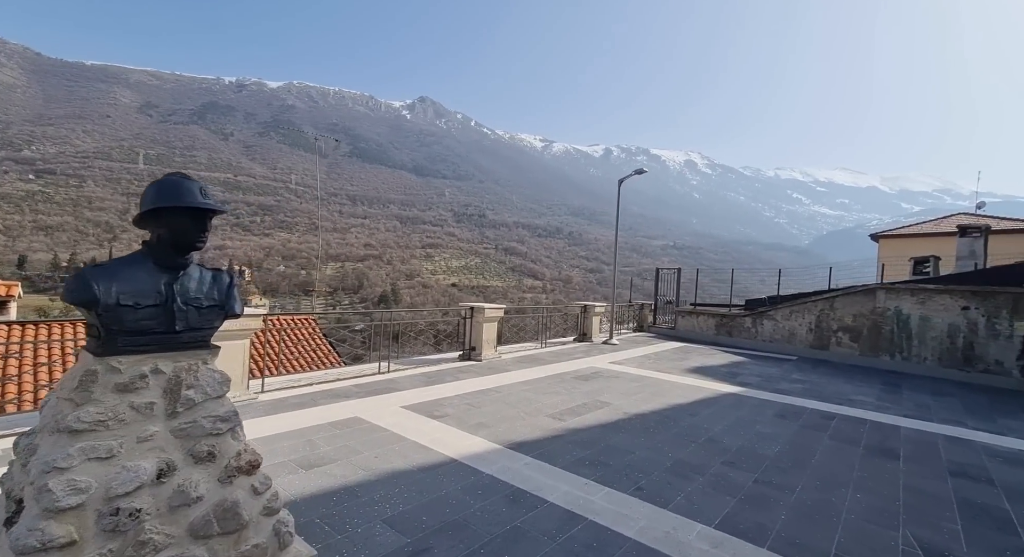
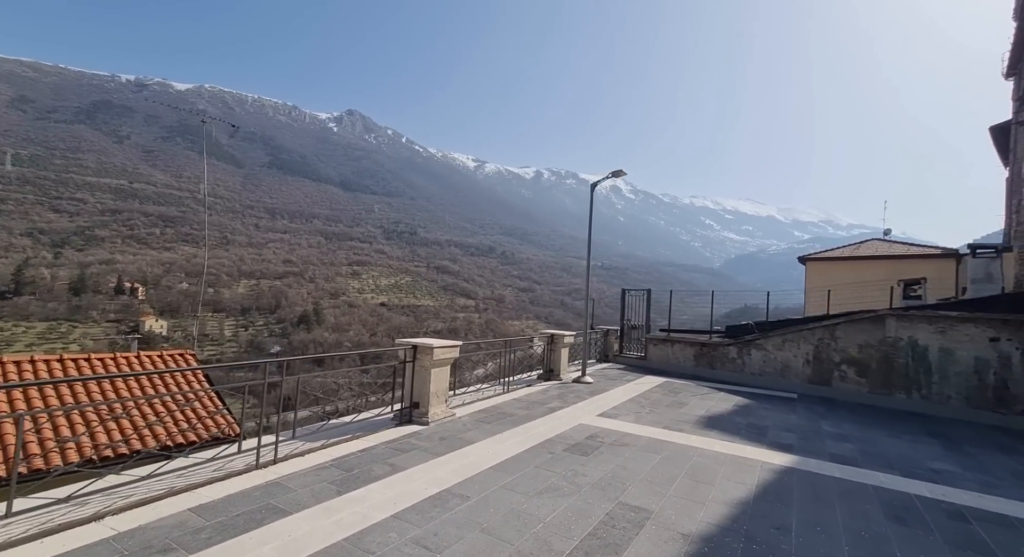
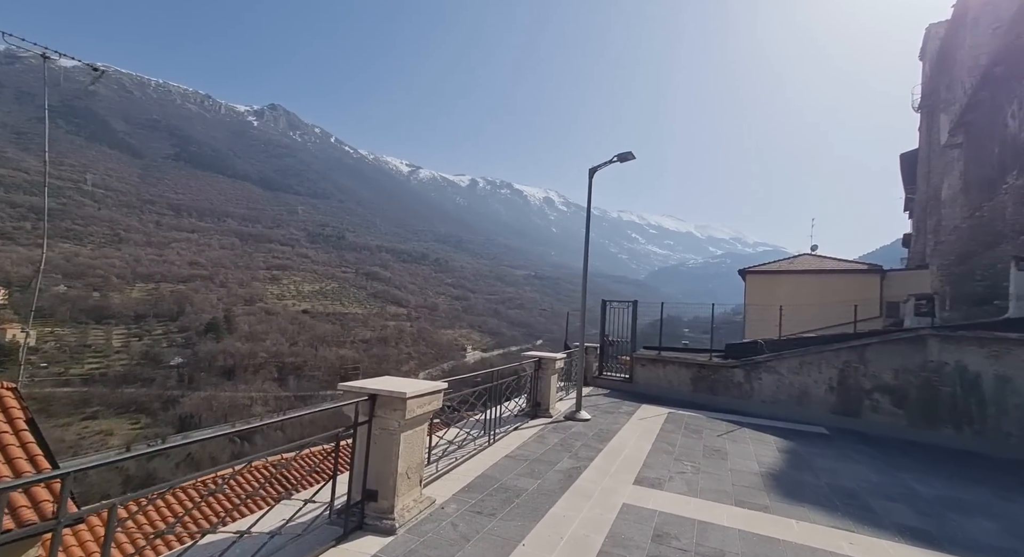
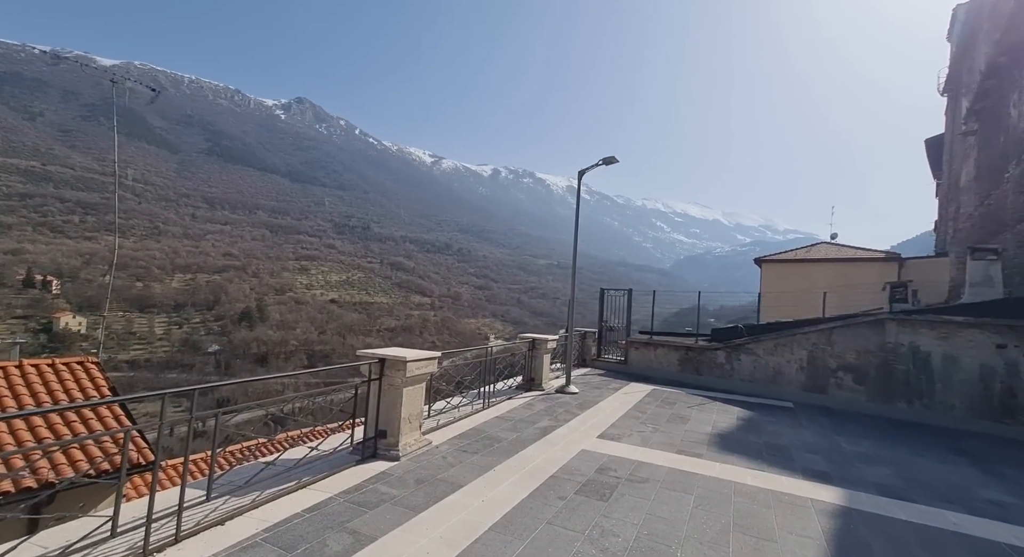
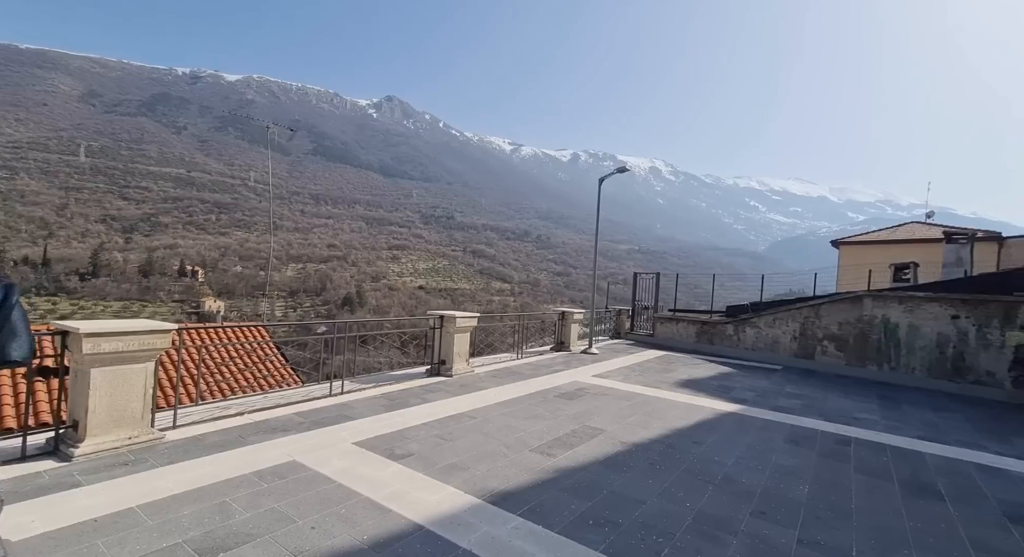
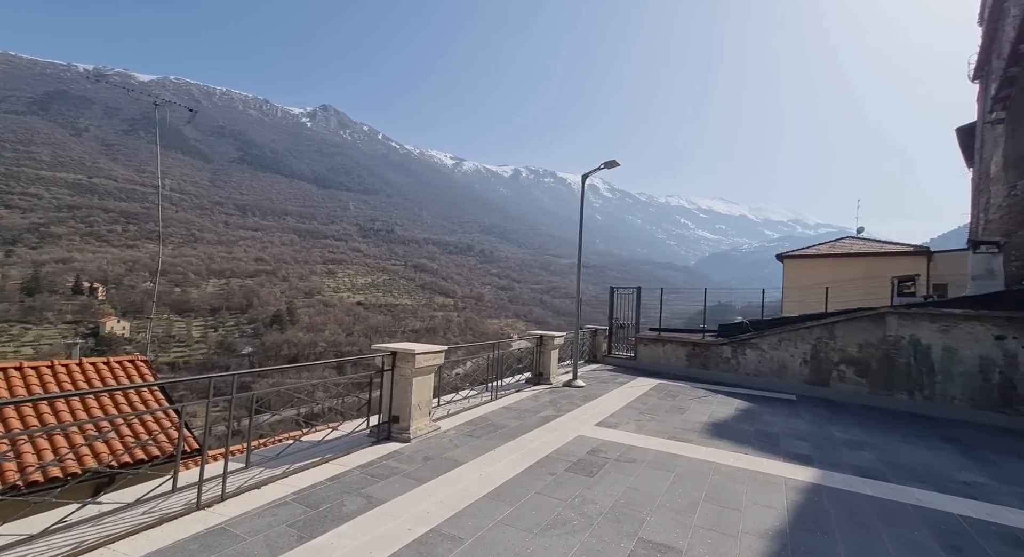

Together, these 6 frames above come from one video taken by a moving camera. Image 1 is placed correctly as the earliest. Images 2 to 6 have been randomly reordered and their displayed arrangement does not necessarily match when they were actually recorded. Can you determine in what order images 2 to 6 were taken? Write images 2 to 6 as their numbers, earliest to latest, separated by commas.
5, 2, 6, 4, 3
